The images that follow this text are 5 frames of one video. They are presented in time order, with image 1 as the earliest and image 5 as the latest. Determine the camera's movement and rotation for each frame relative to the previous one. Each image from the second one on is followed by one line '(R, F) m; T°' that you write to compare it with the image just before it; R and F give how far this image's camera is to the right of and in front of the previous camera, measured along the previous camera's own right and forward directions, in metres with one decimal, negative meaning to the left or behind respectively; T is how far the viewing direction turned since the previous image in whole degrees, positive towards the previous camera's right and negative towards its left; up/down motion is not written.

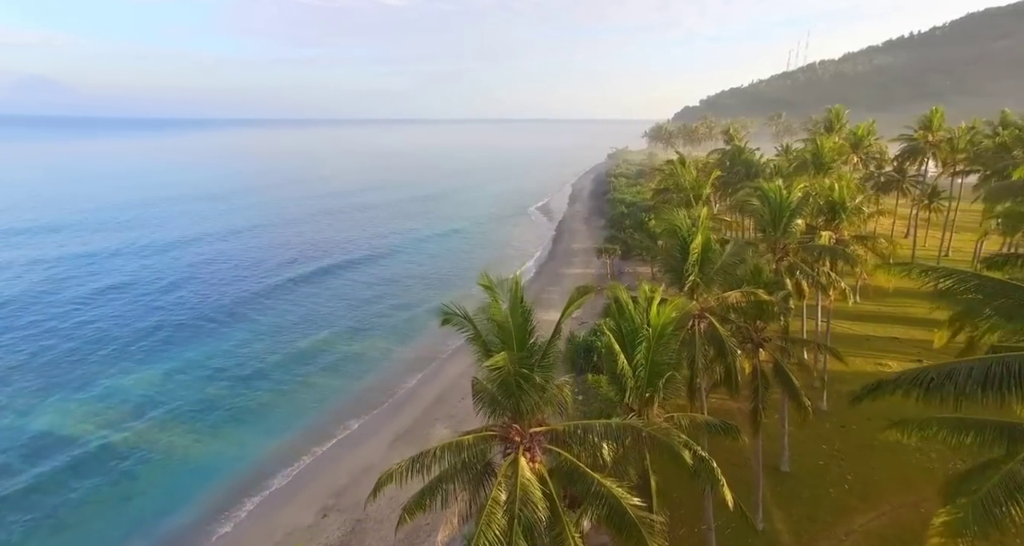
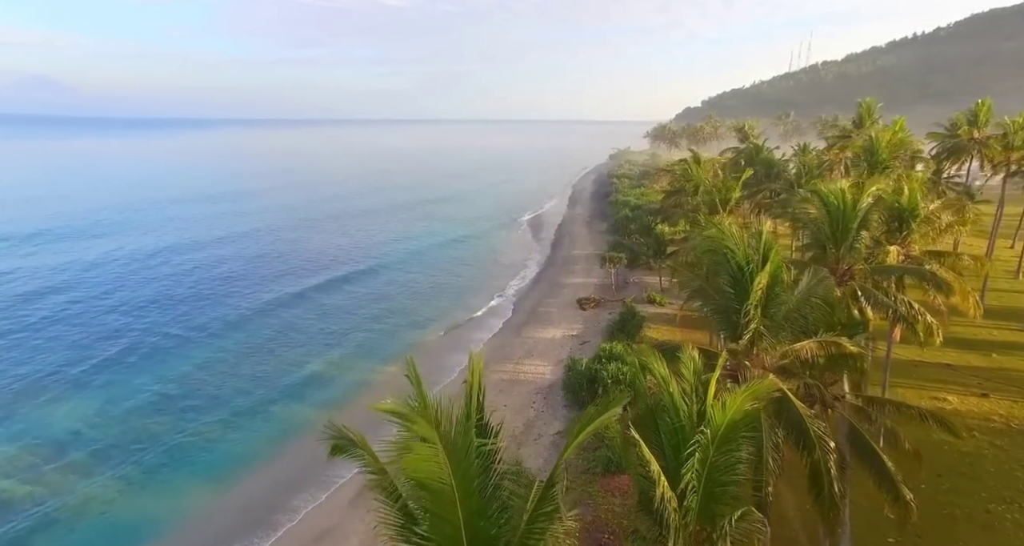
(+0.4, +4.4) m; 0°
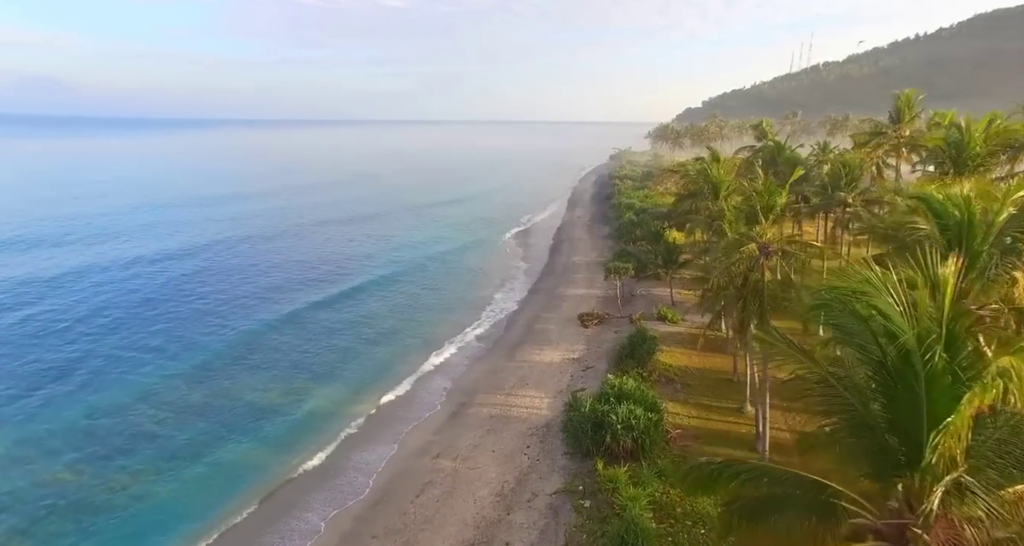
(+0.4, +4.6) m; 0°
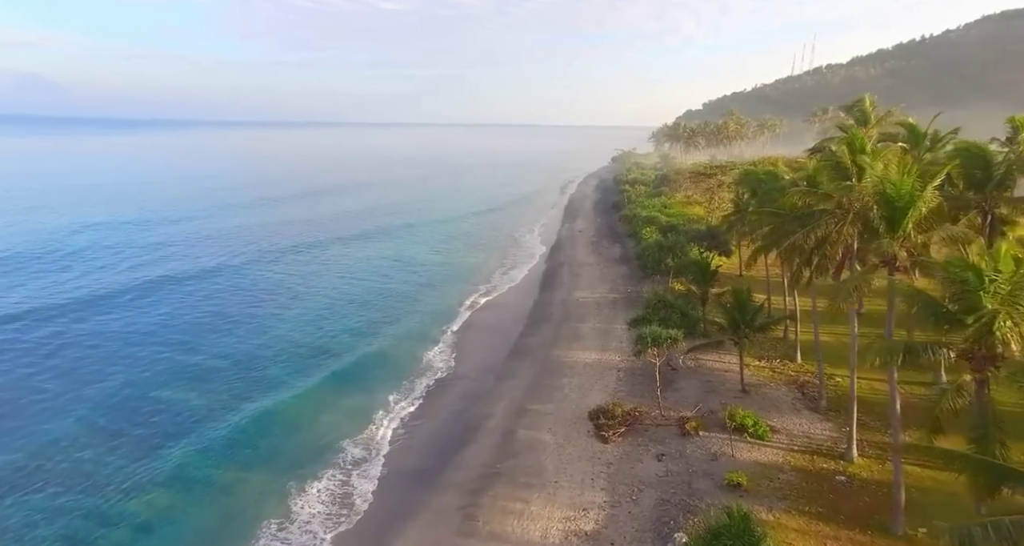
(+1.2, +15.5) m; 0°
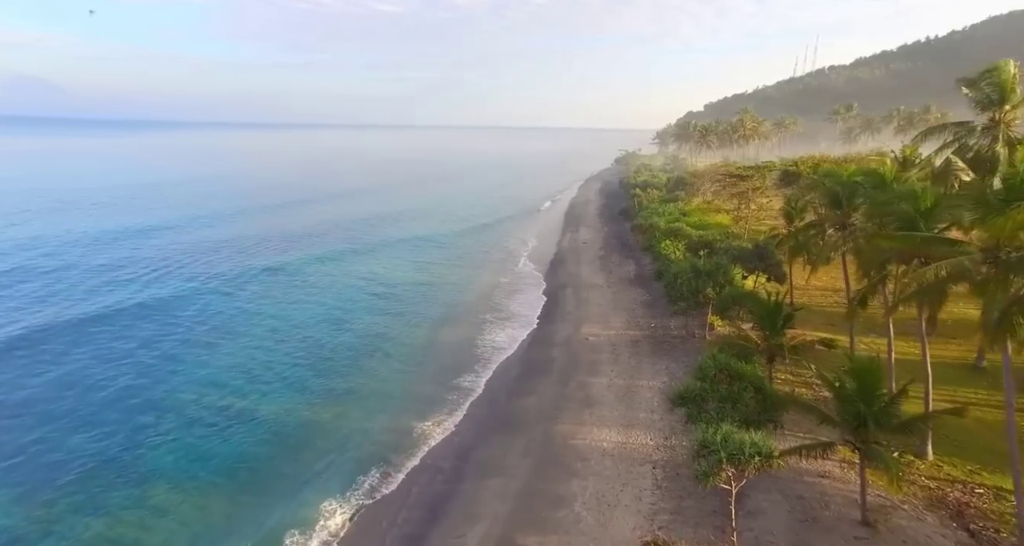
(+0.5, +9.3) m; 0°
